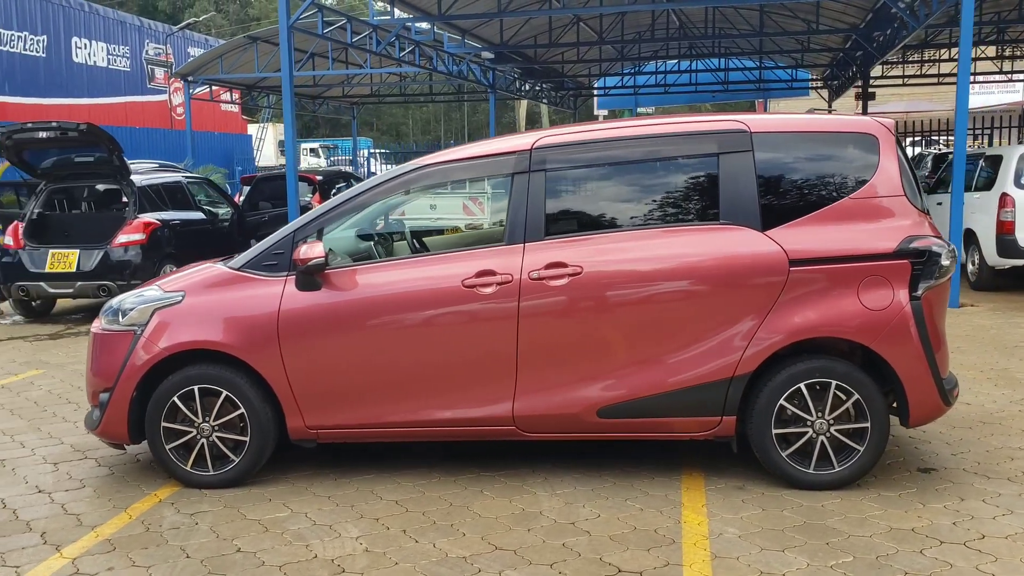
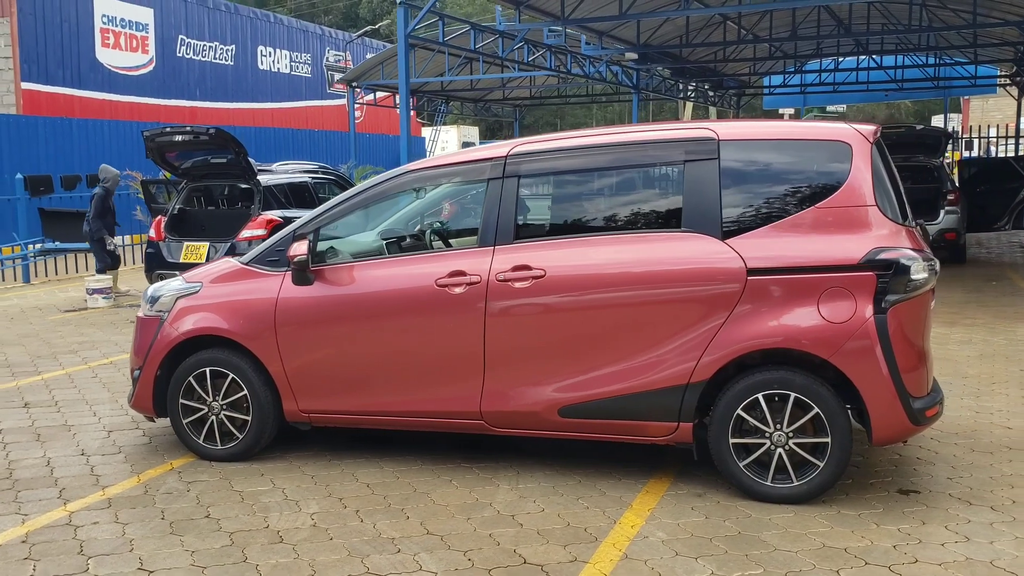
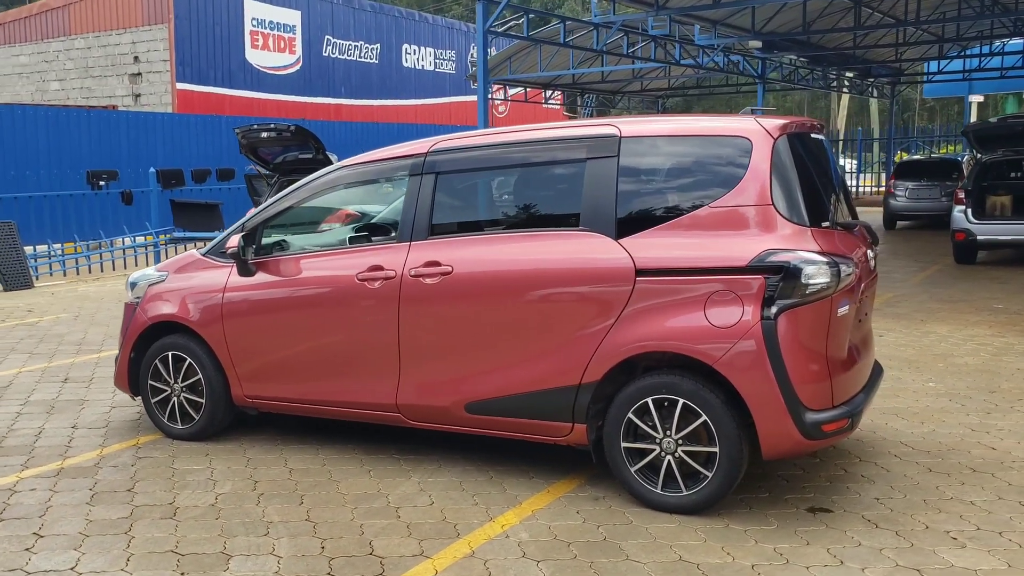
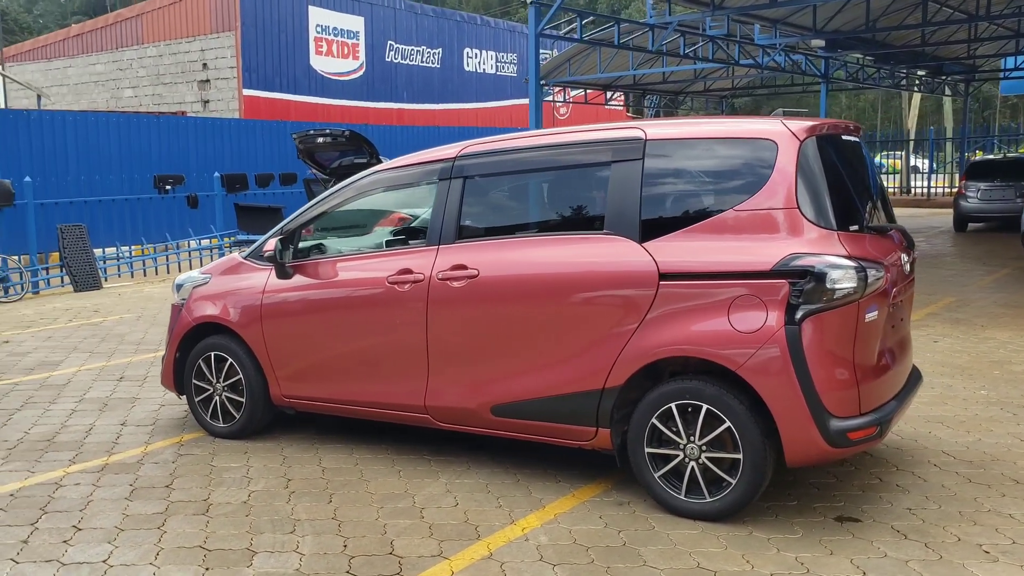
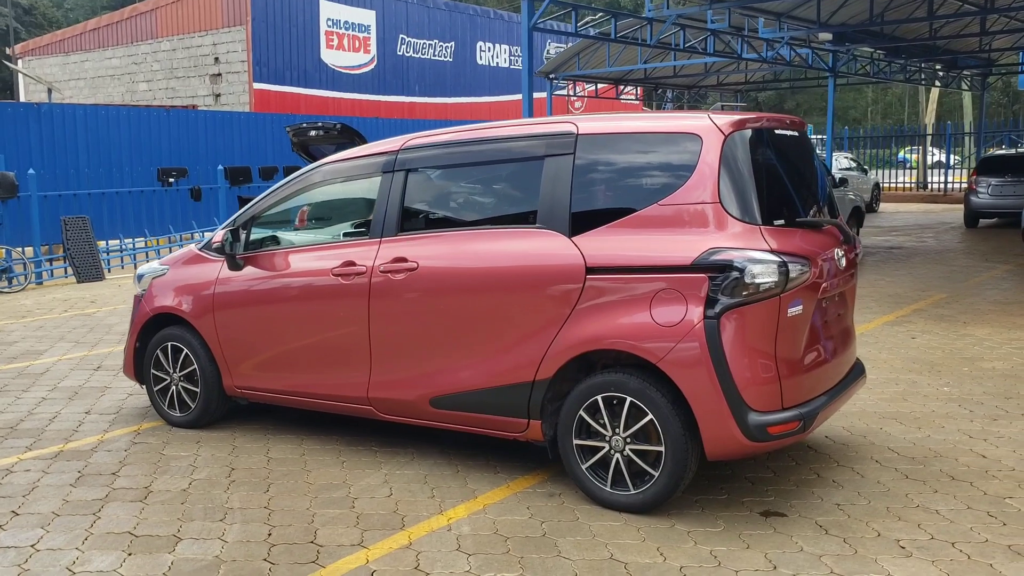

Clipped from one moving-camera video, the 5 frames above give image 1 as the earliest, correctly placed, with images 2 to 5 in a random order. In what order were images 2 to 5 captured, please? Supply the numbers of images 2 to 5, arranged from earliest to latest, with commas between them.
2, 3, 4, 5
